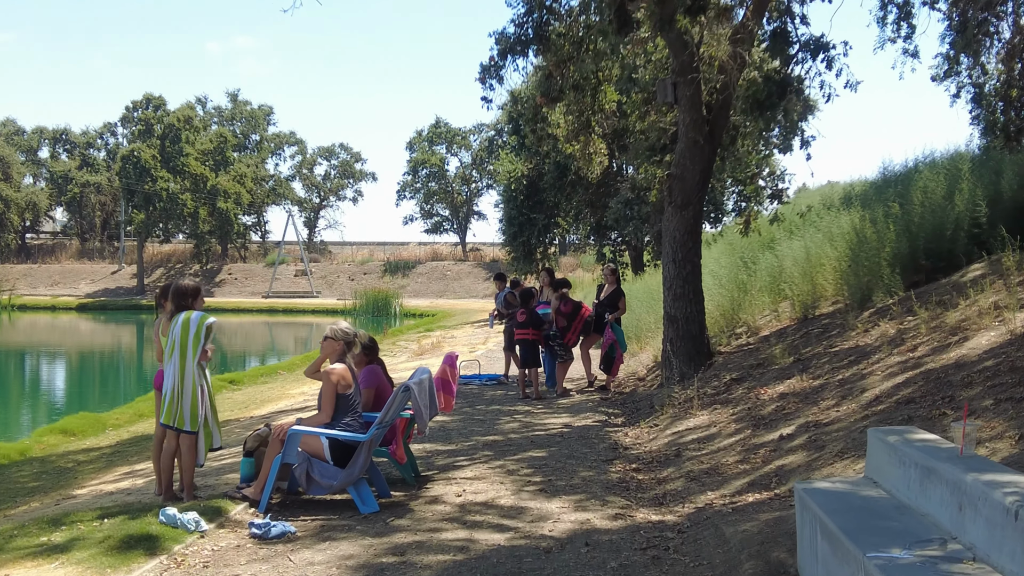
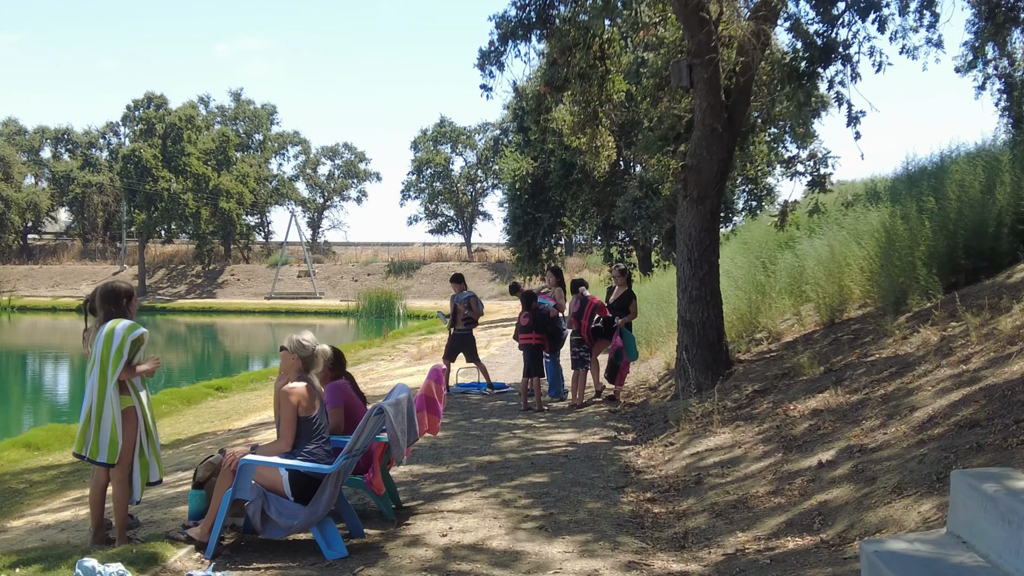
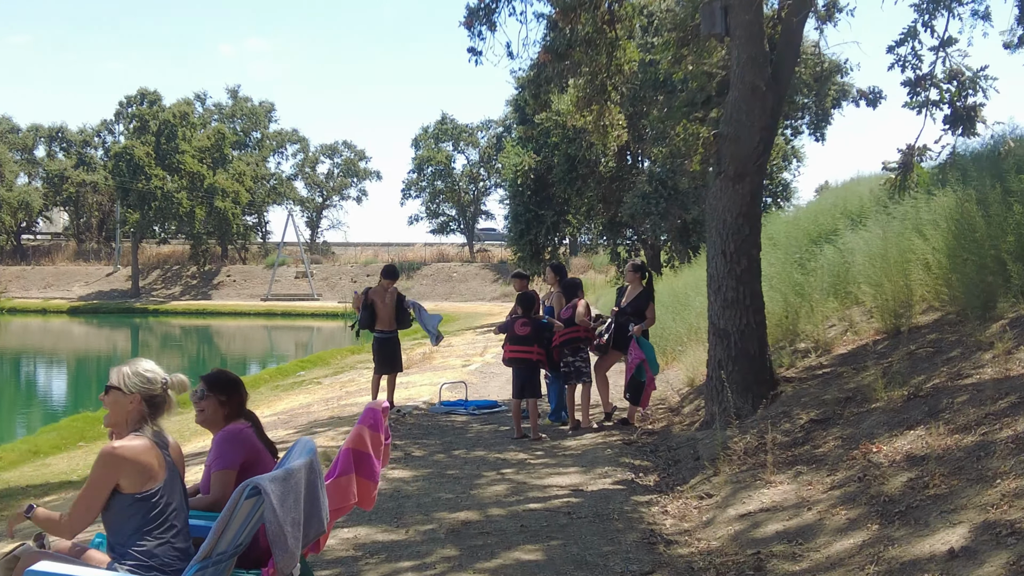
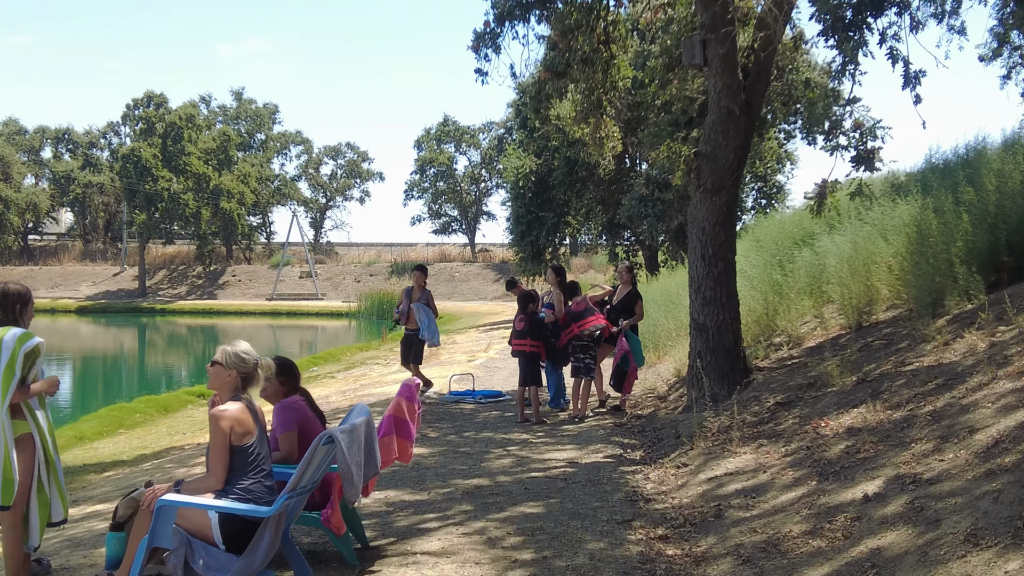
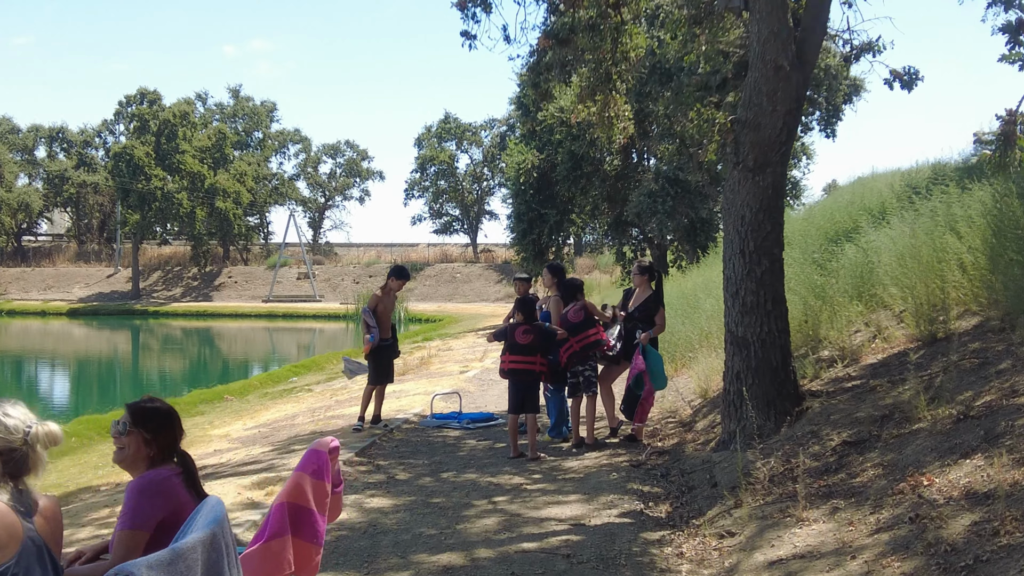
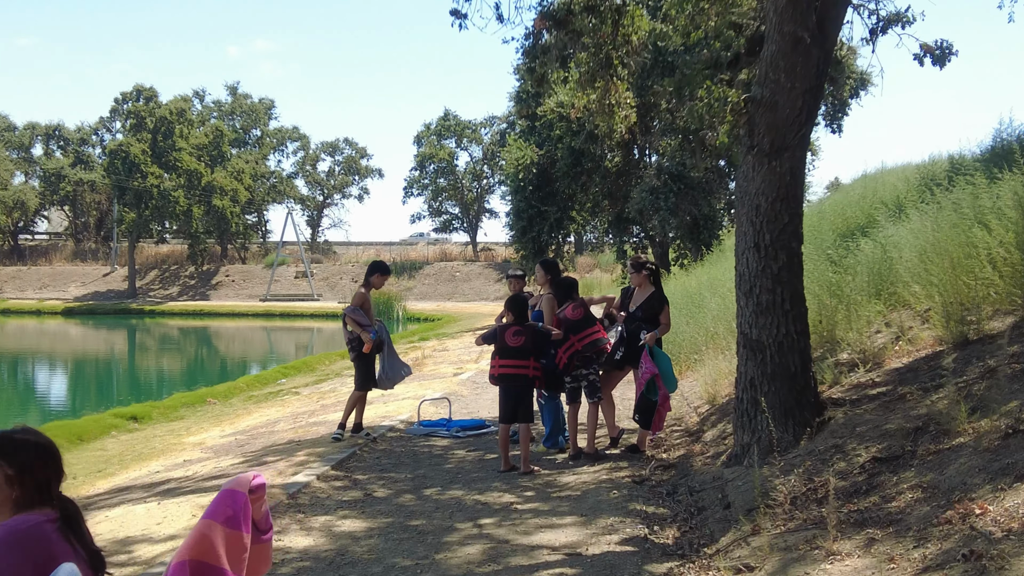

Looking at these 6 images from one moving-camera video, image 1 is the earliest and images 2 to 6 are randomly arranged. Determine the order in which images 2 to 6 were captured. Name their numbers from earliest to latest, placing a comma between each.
2, 4, 3, 5, 6
